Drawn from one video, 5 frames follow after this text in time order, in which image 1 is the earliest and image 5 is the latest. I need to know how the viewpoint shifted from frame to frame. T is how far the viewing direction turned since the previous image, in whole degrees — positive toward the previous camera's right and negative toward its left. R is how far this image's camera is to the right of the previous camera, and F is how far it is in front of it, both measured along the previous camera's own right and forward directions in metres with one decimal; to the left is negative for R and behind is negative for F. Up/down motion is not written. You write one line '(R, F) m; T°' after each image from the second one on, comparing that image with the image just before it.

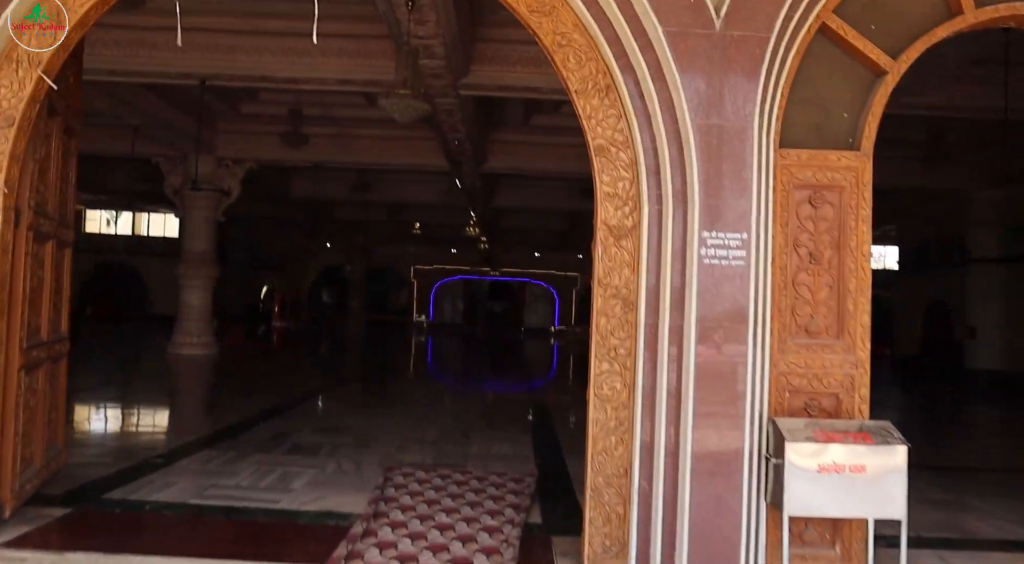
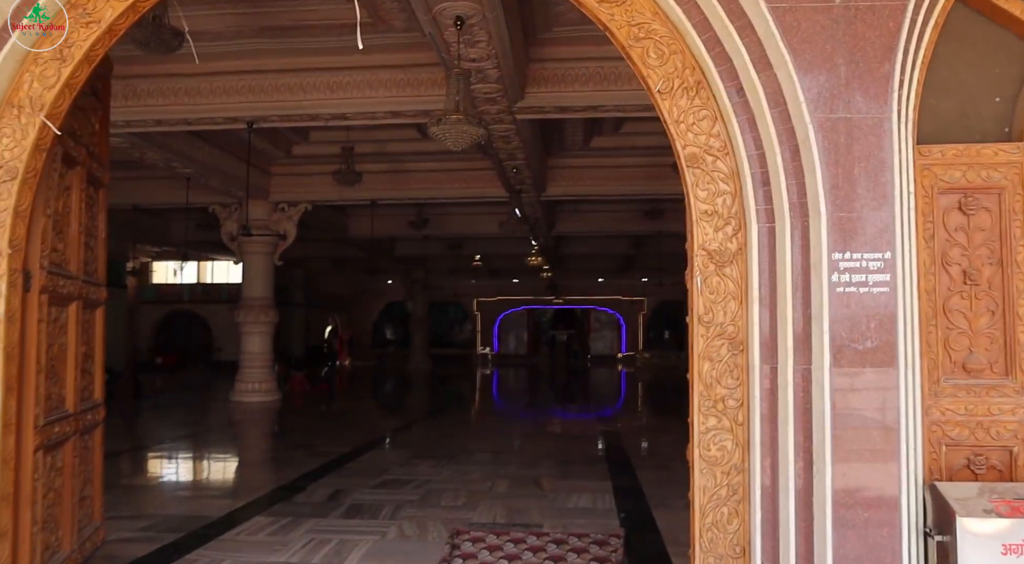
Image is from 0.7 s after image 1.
(-0.1, +0.5) m; -5°
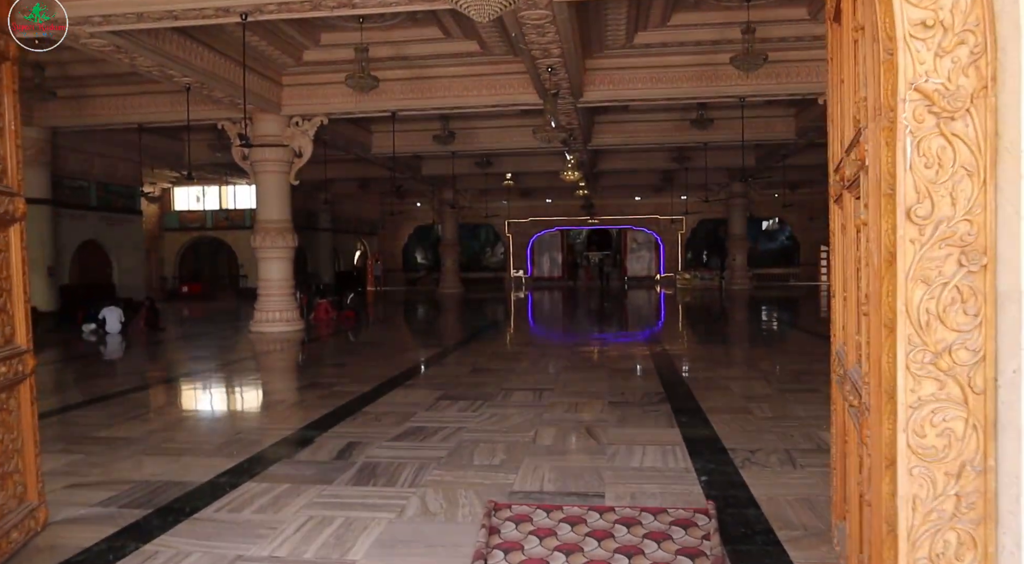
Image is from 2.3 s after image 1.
(-0.1, +1.0) m; -3°
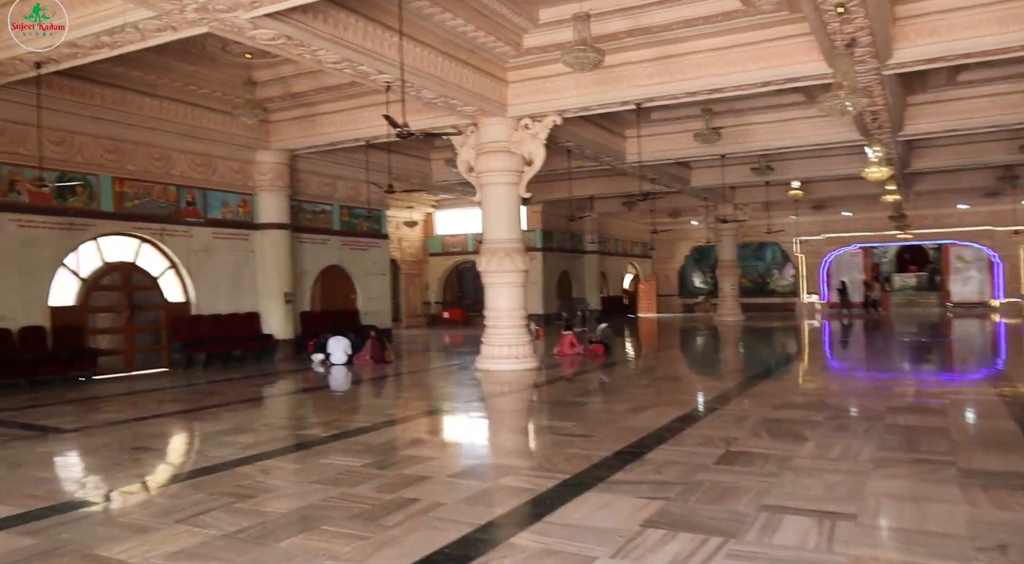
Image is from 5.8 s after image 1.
(+0.1, +2.1) m; -22°
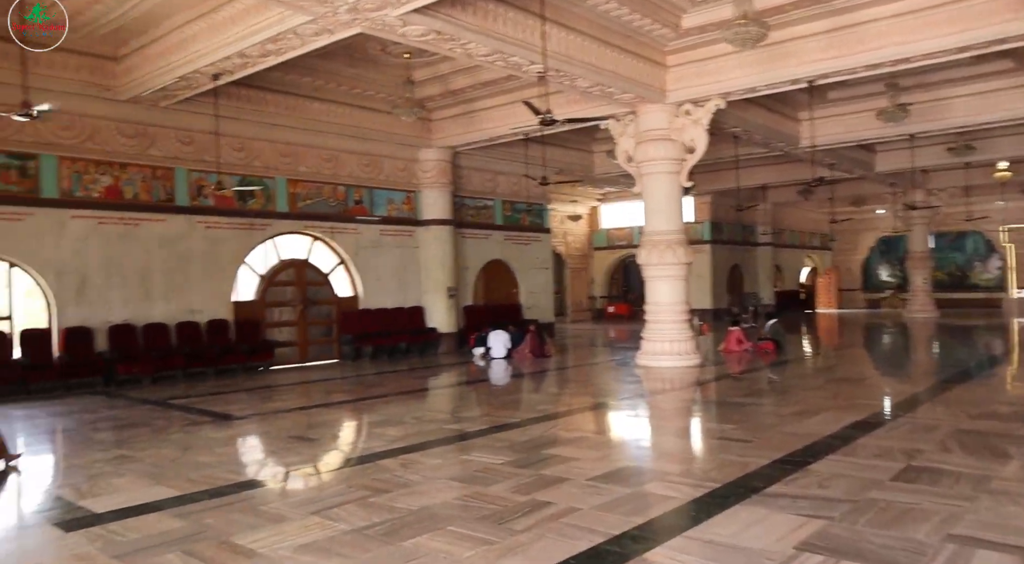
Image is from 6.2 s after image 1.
(+0.1, +0.1) m; -13°
